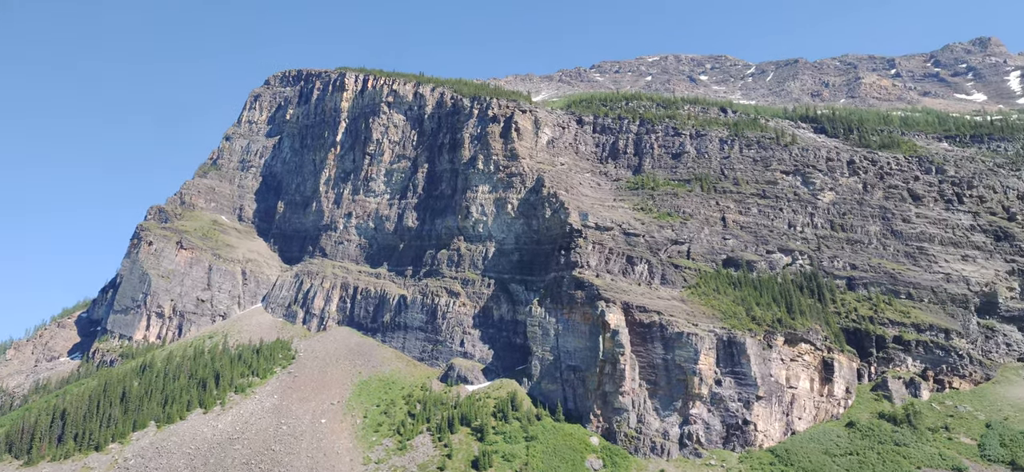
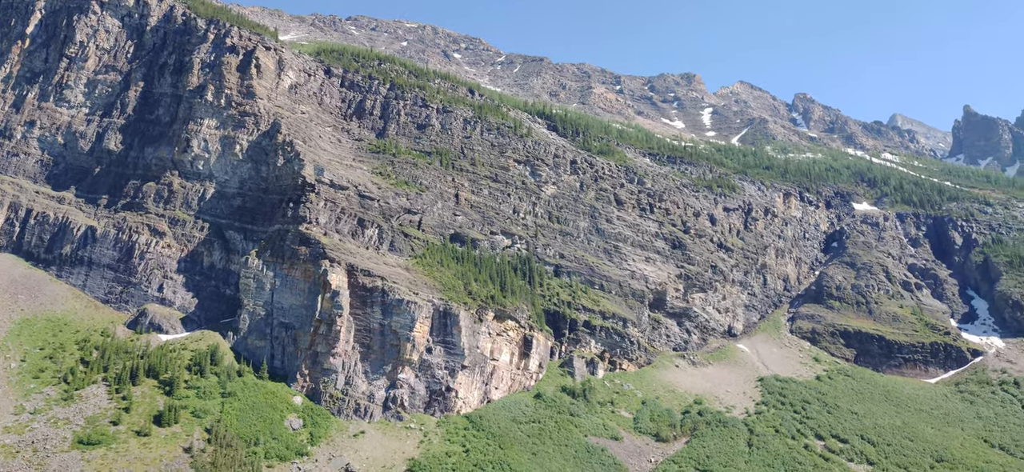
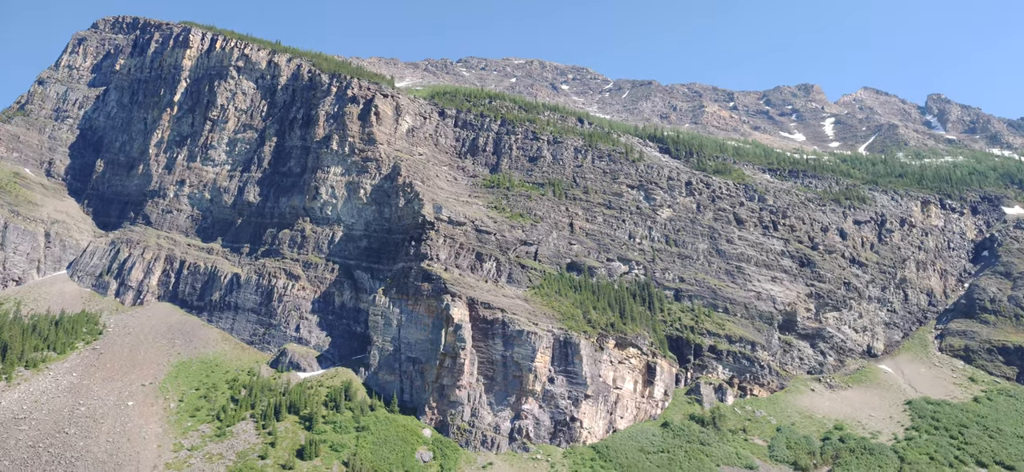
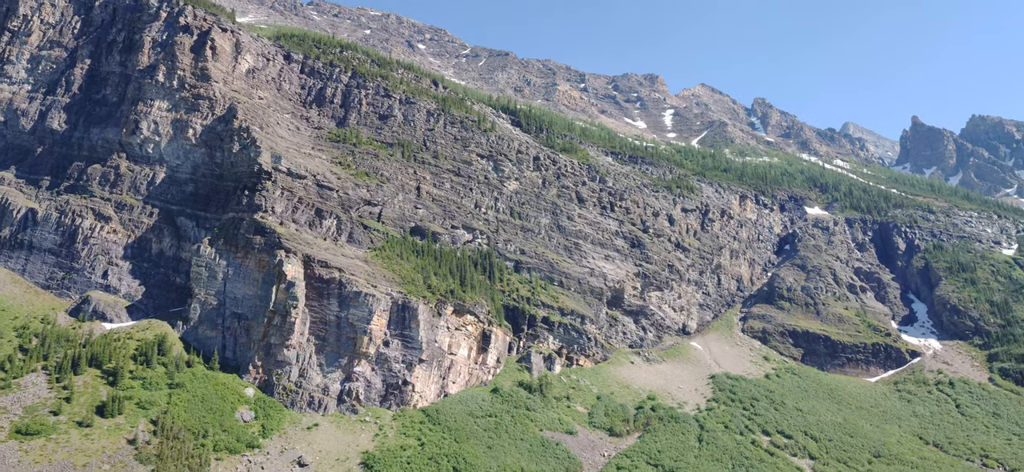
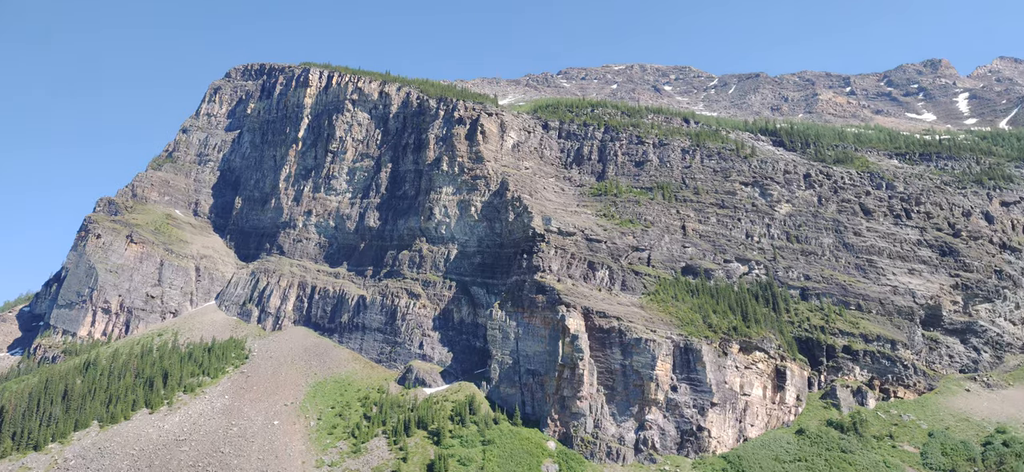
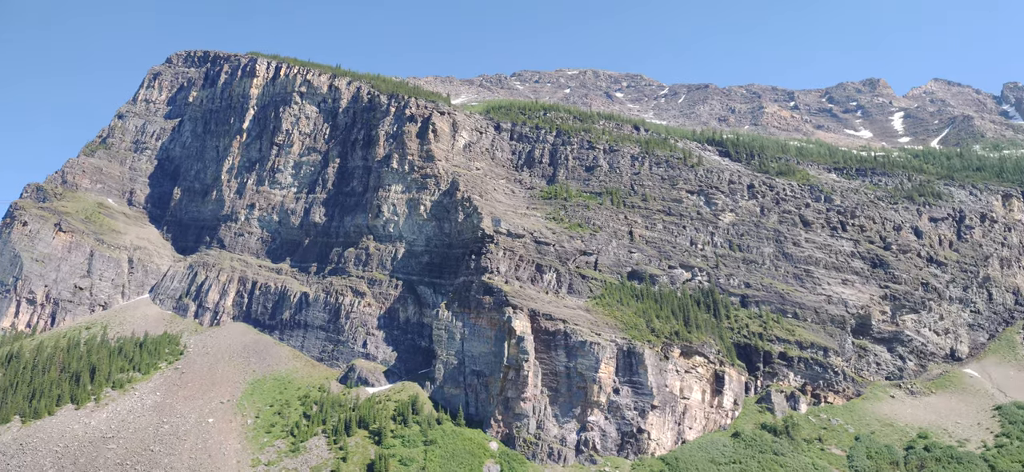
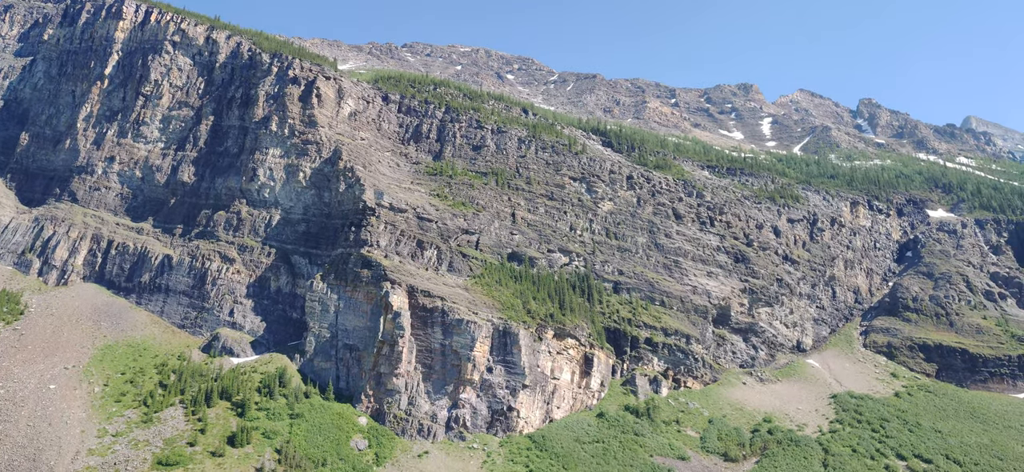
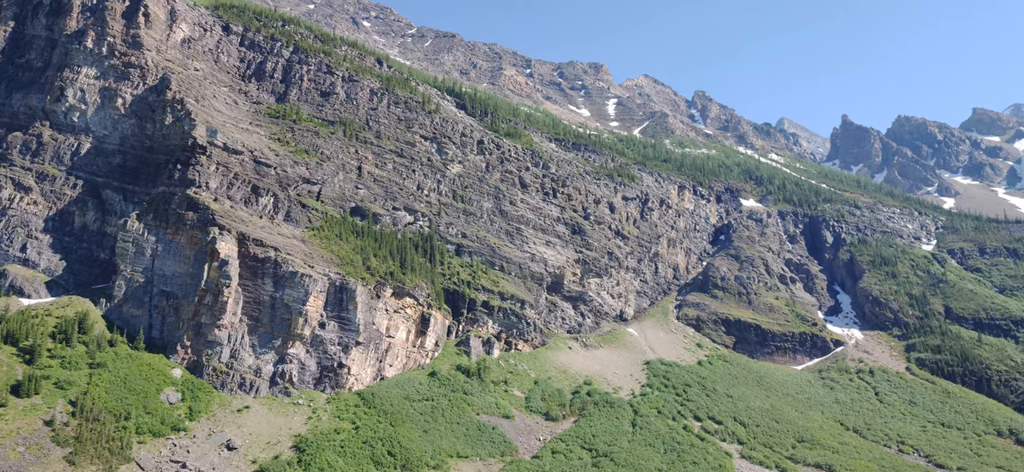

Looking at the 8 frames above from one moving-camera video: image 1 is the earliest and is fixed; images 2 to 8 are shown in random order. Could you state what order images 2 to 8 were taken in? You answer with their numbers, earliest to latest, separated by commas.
5, 6, 3, 7, 2, 4, 8
